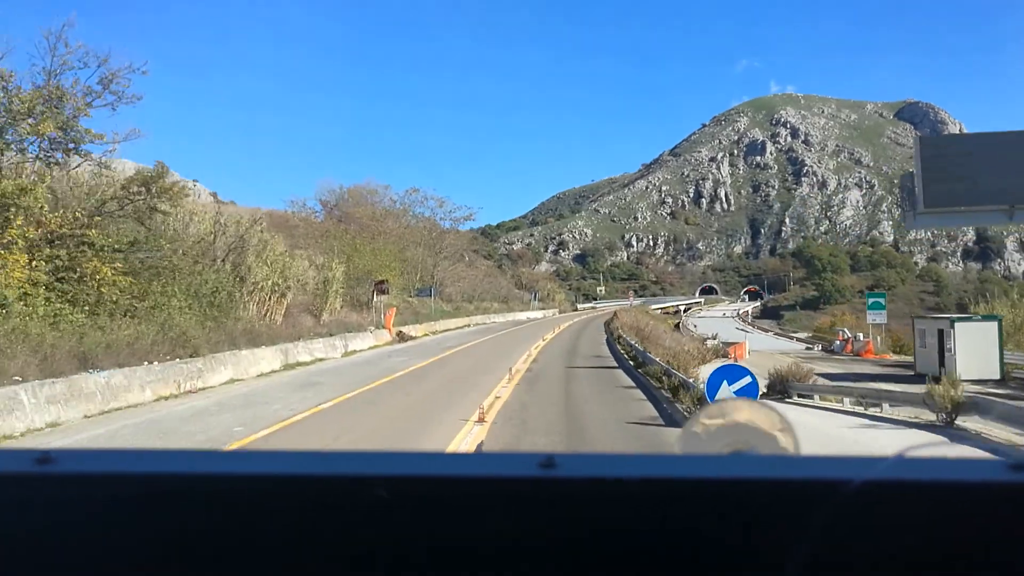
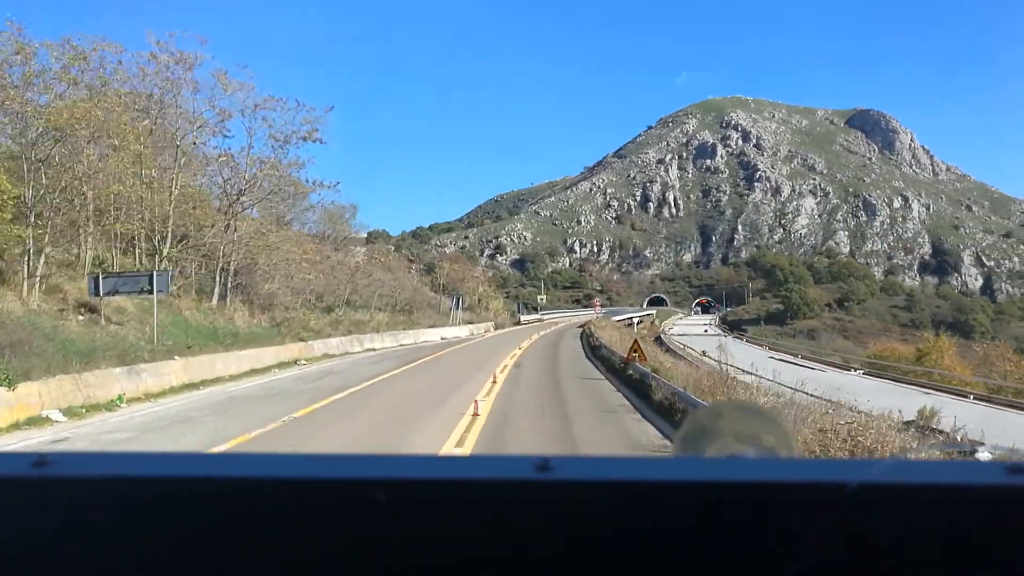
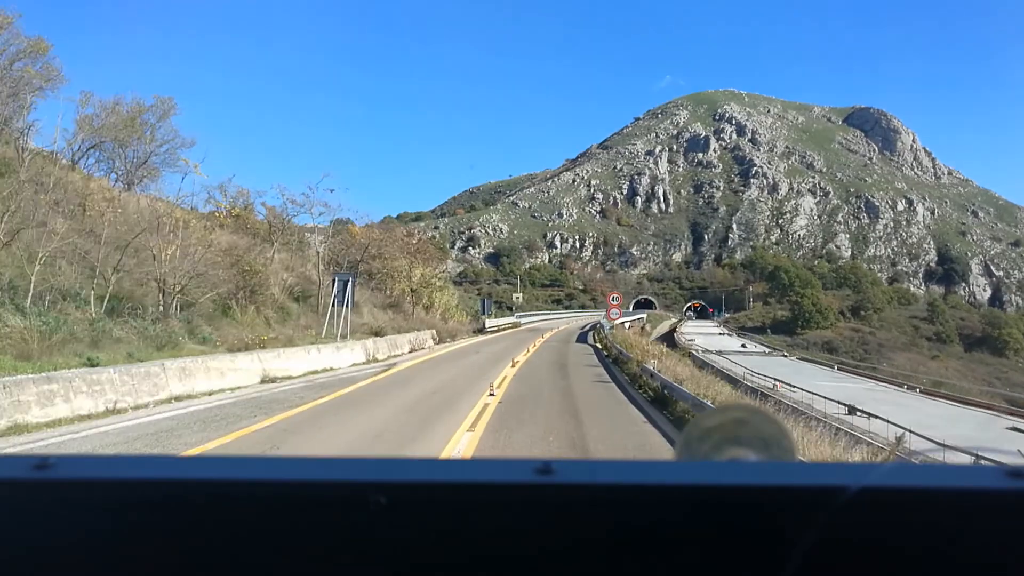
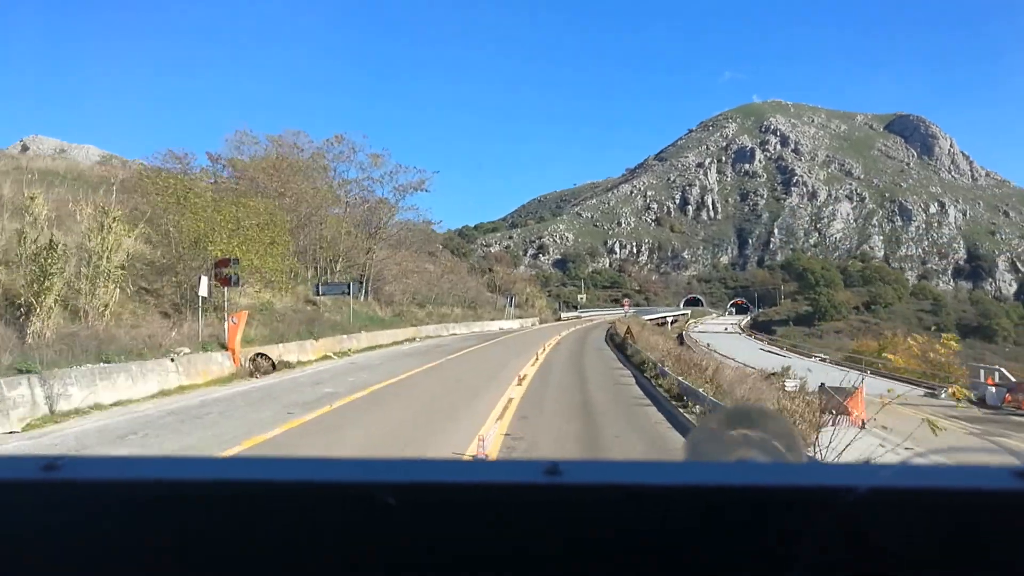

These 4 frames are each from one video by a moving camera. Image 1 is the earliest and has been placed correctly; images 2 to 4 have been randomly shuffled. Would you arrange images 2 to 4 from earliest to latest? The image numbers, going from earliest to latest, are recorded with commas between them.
4, 2, 3
